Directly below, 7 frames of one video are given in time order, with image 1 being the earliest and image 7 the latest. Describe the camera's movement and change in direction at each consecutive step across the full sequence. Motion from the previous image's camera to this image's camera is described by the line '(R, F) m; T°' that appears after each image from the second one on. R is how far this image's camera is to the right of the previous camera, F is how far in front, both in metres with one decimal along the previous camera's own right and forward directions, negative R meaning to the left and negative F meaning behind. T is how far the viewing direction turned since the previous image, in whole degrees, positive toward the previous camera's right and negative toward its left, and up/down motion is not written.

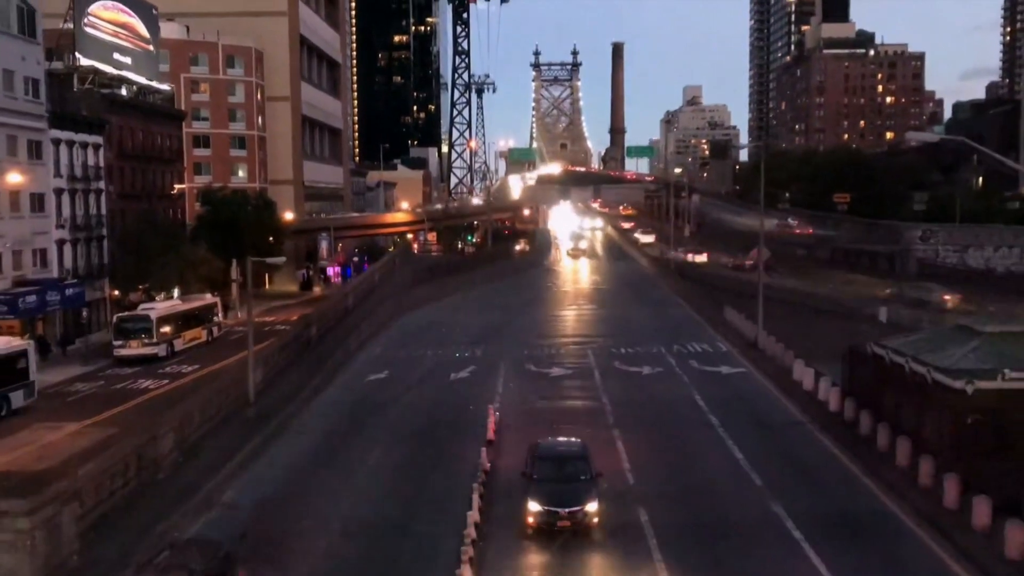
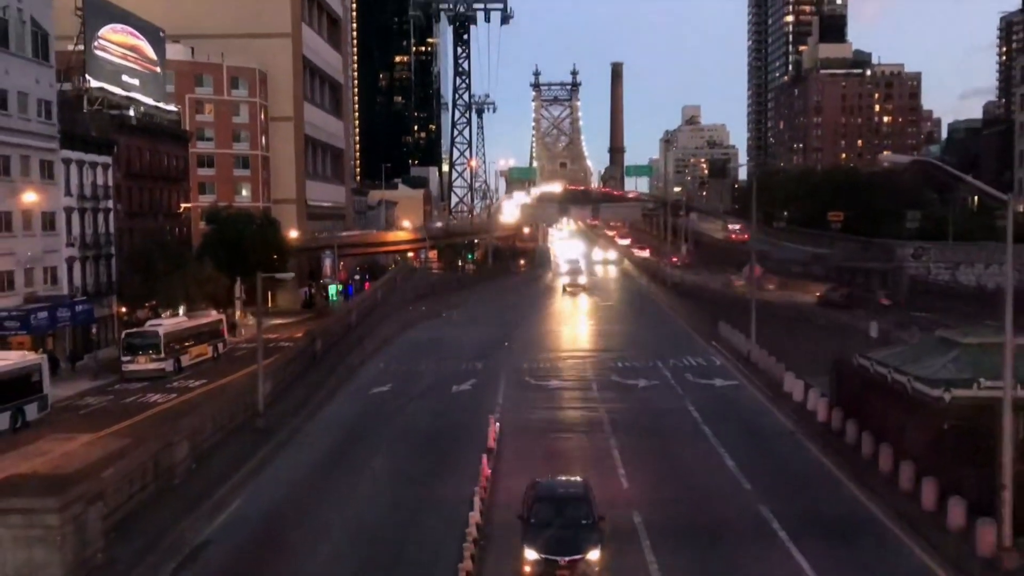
(0.0, -1.2) m; 0°
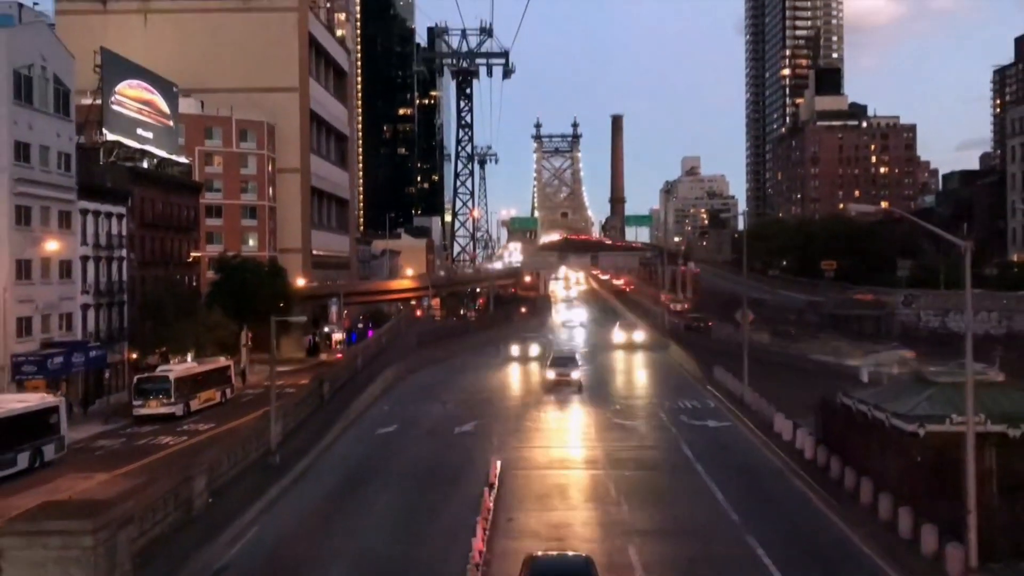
(0.0, -1.6) m; 0°
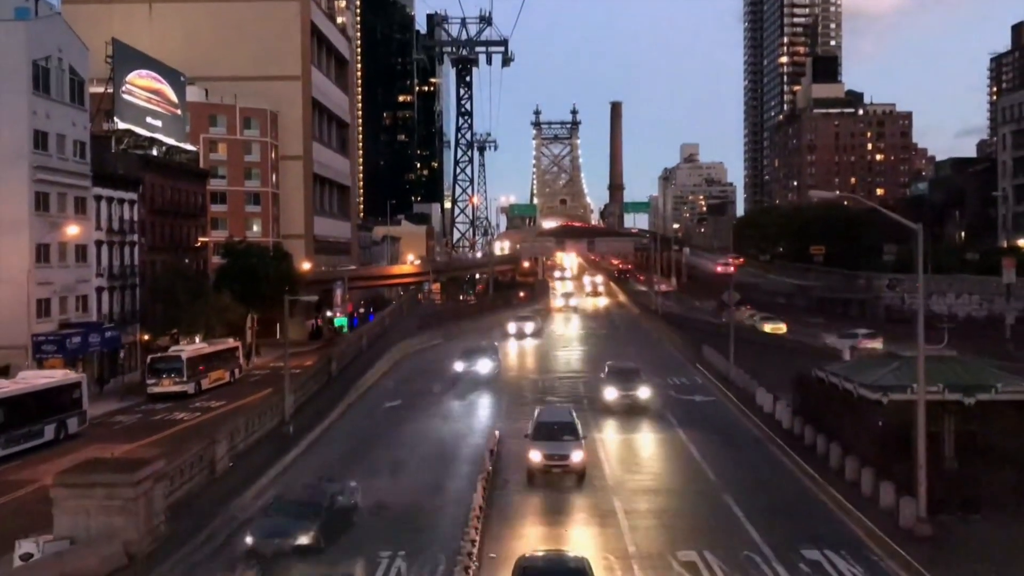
(+0.1, -2.2) m; 0°
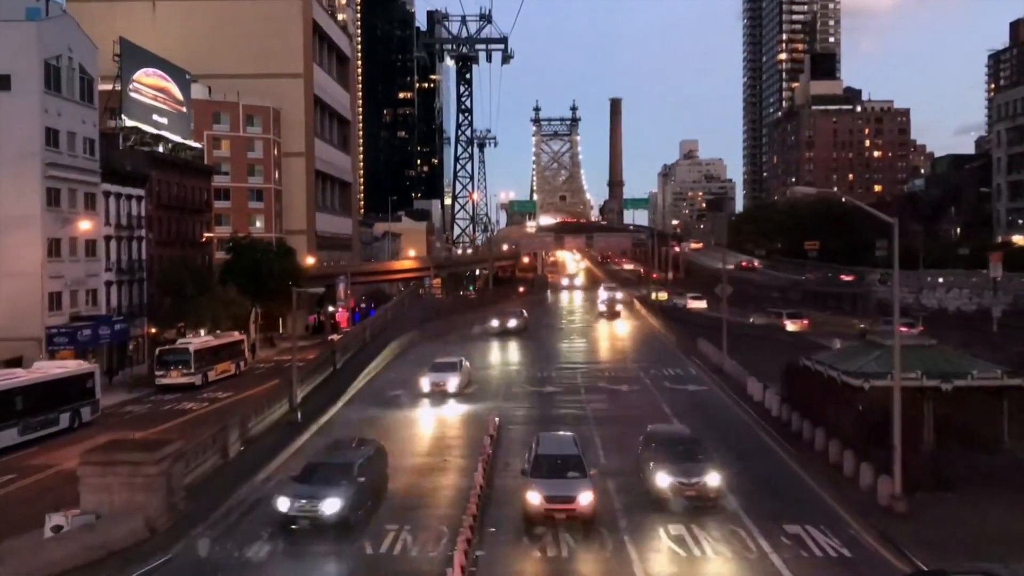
(0.0, -1.3) m; 0°
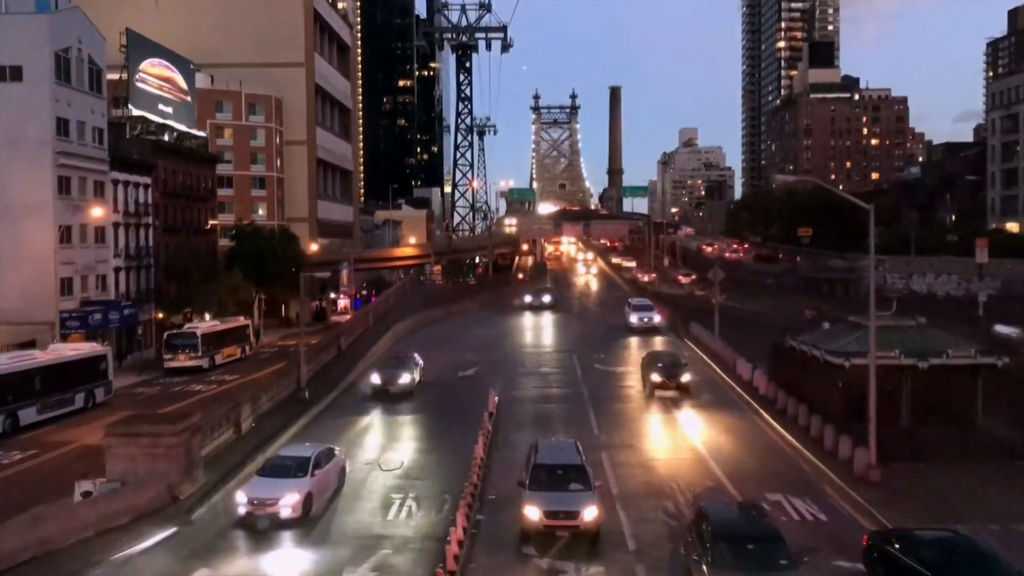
(0.0, -1.5) m; 0°
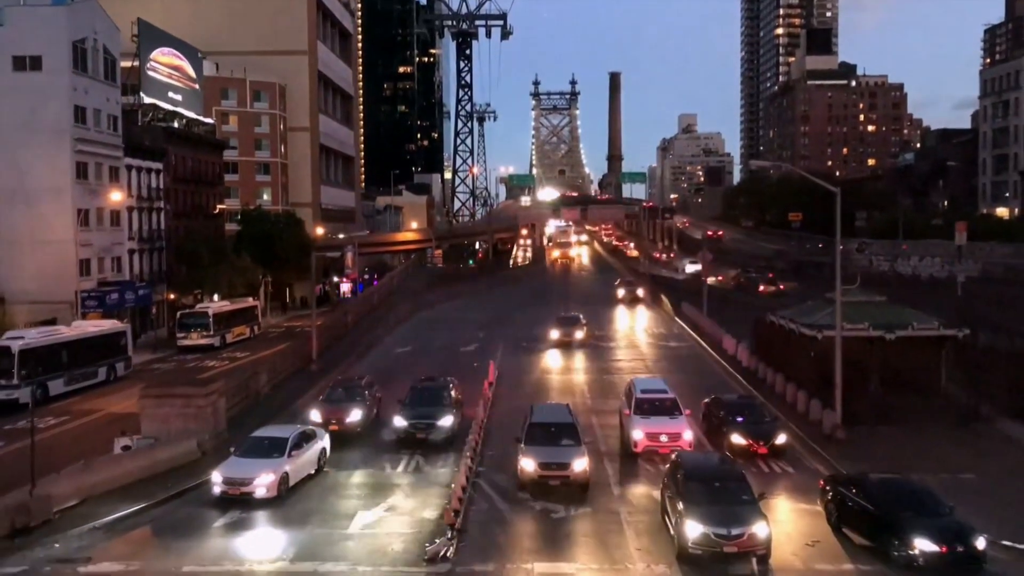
(+0.1, -2.4) m; 0°
